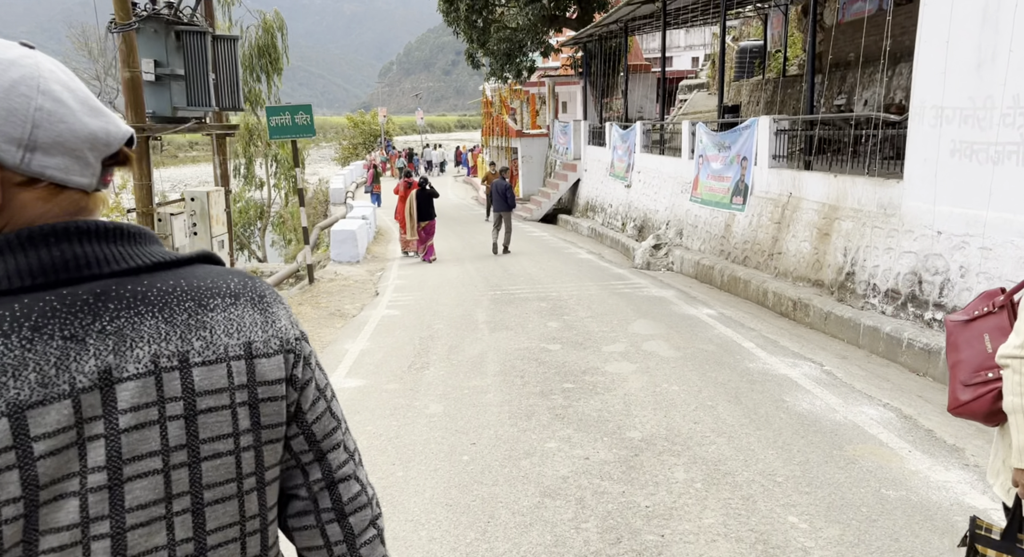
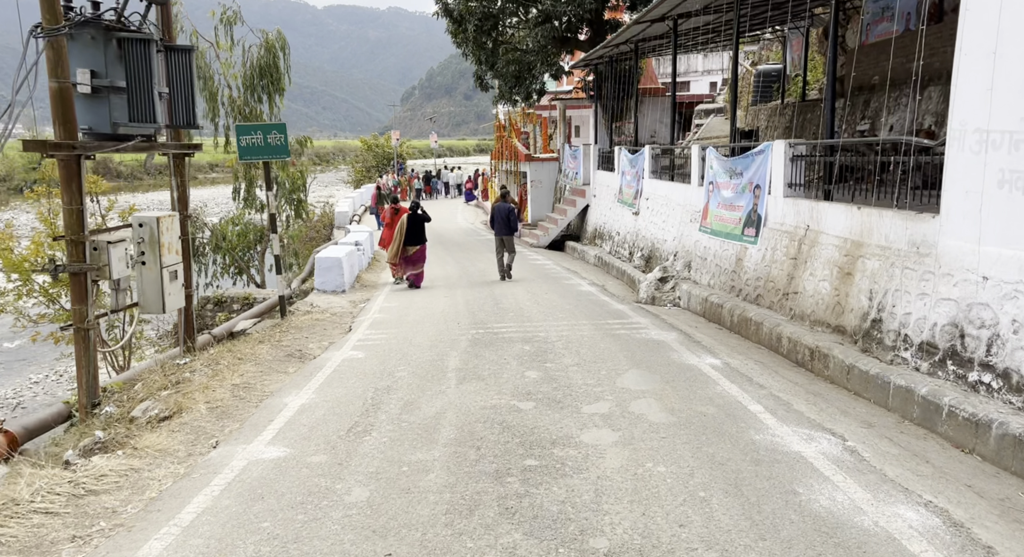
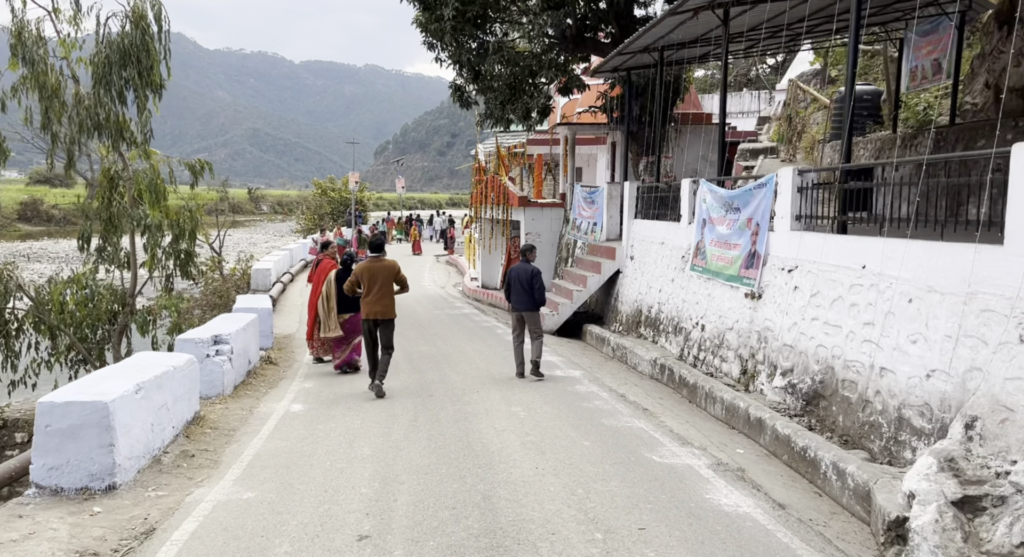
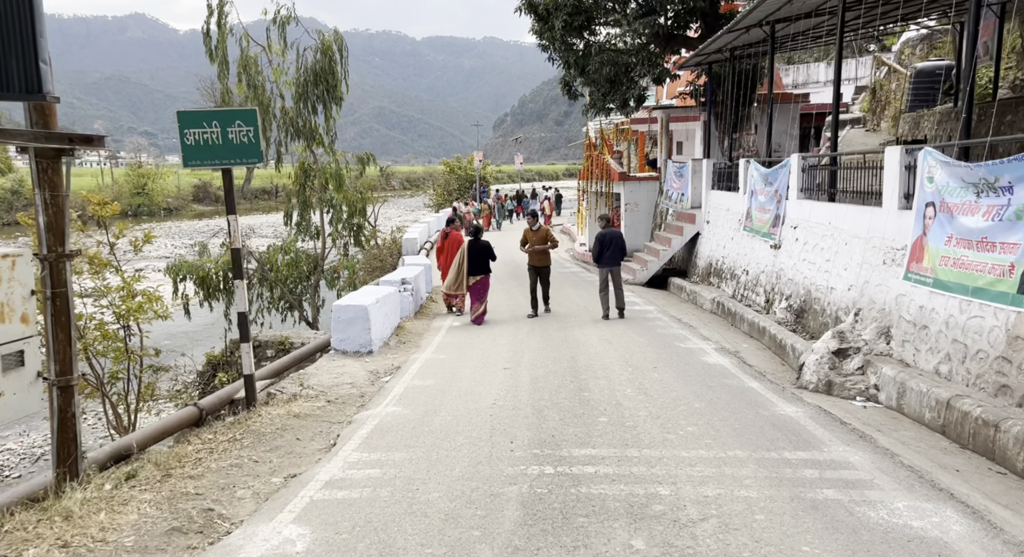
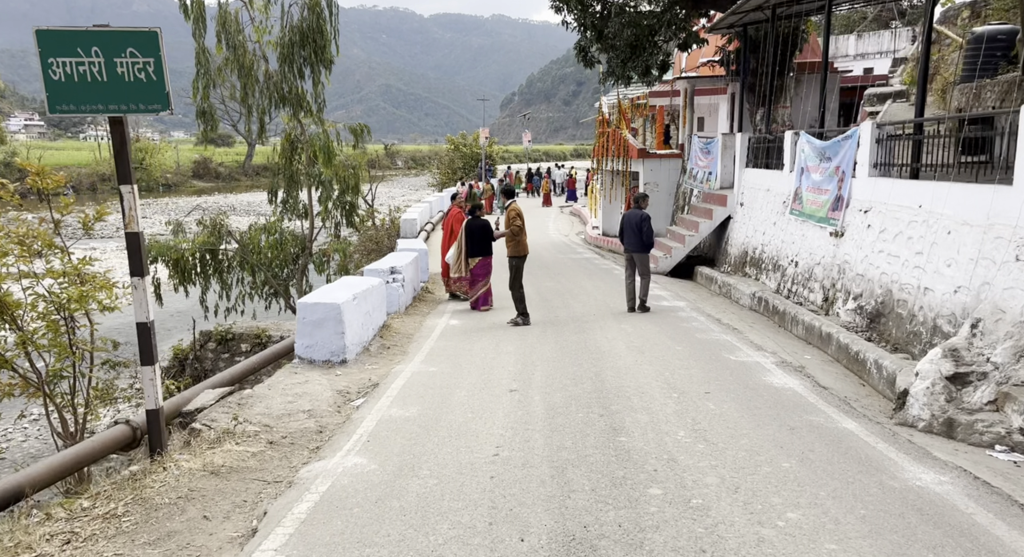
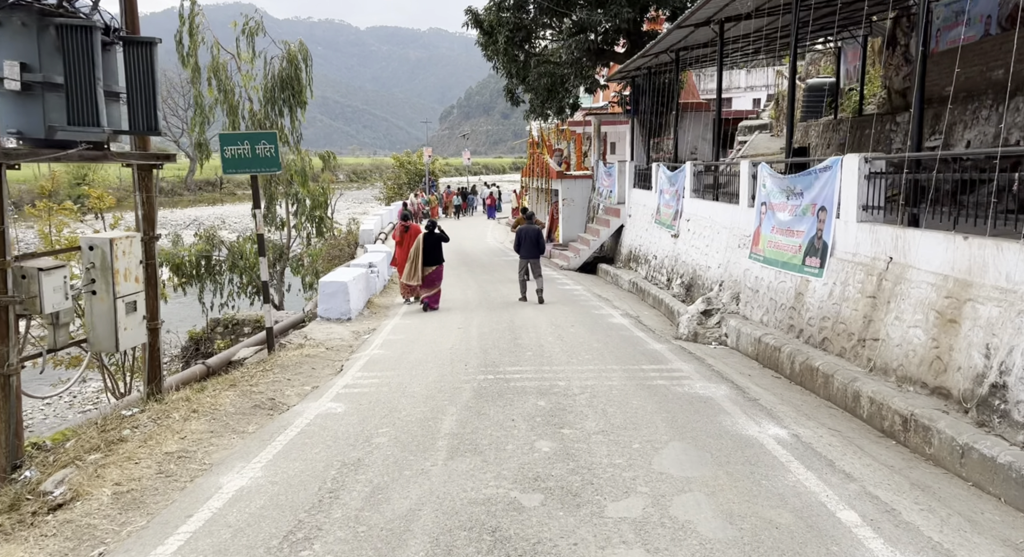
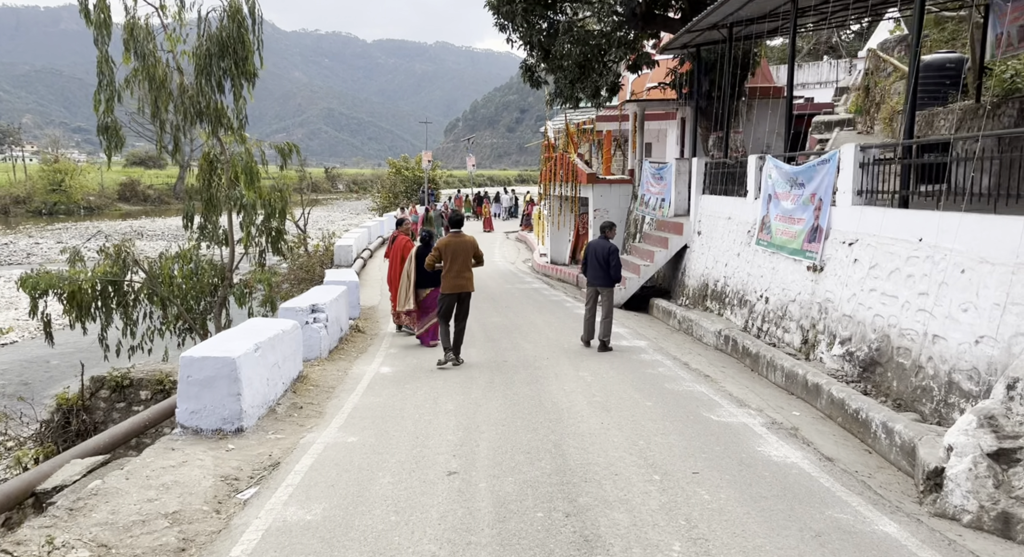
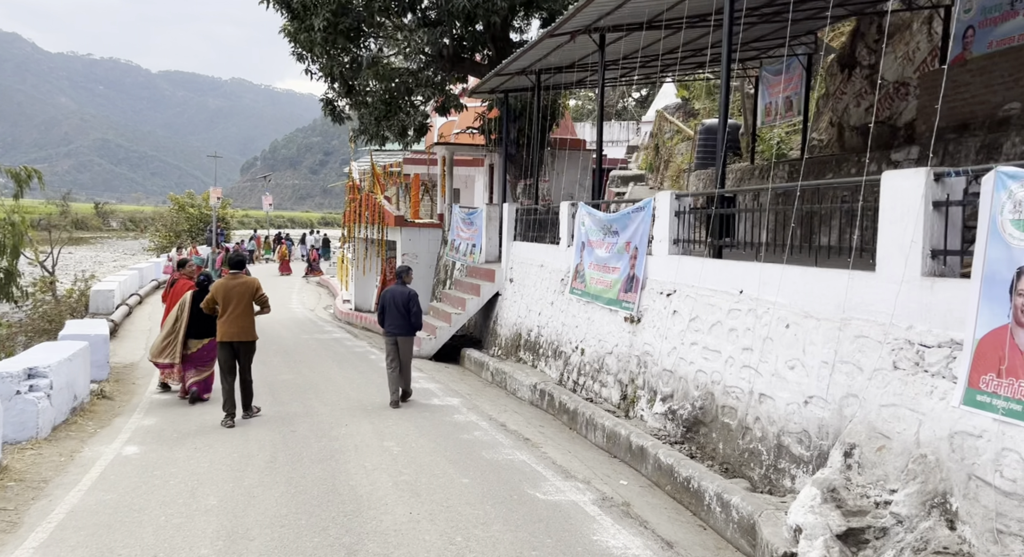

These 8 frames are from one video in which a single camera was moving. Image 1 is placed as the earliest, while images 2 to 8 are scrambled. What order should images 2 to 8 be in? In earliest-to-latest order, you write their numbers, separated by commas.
2, 6, 4, 5, 7, 3, 8
